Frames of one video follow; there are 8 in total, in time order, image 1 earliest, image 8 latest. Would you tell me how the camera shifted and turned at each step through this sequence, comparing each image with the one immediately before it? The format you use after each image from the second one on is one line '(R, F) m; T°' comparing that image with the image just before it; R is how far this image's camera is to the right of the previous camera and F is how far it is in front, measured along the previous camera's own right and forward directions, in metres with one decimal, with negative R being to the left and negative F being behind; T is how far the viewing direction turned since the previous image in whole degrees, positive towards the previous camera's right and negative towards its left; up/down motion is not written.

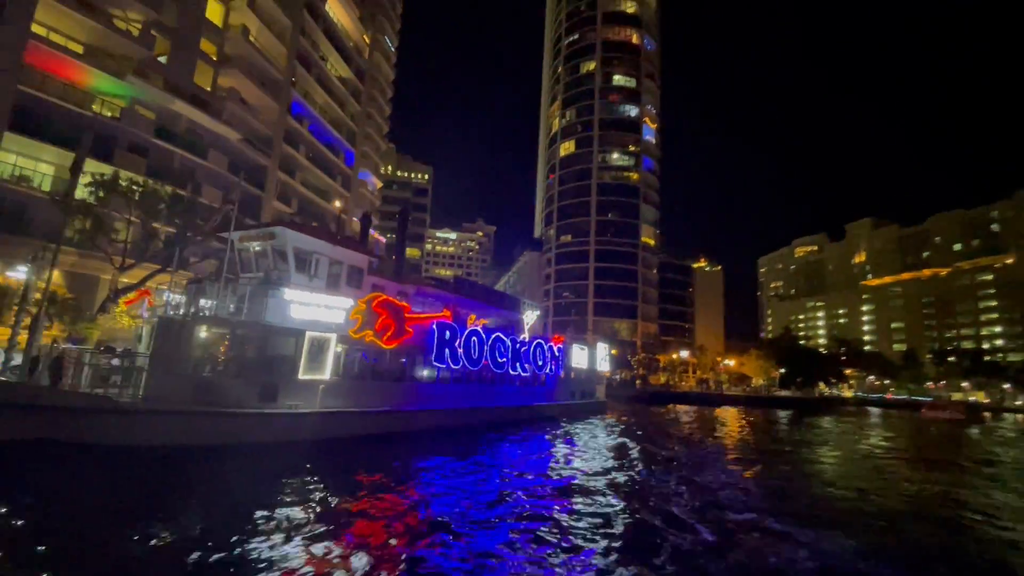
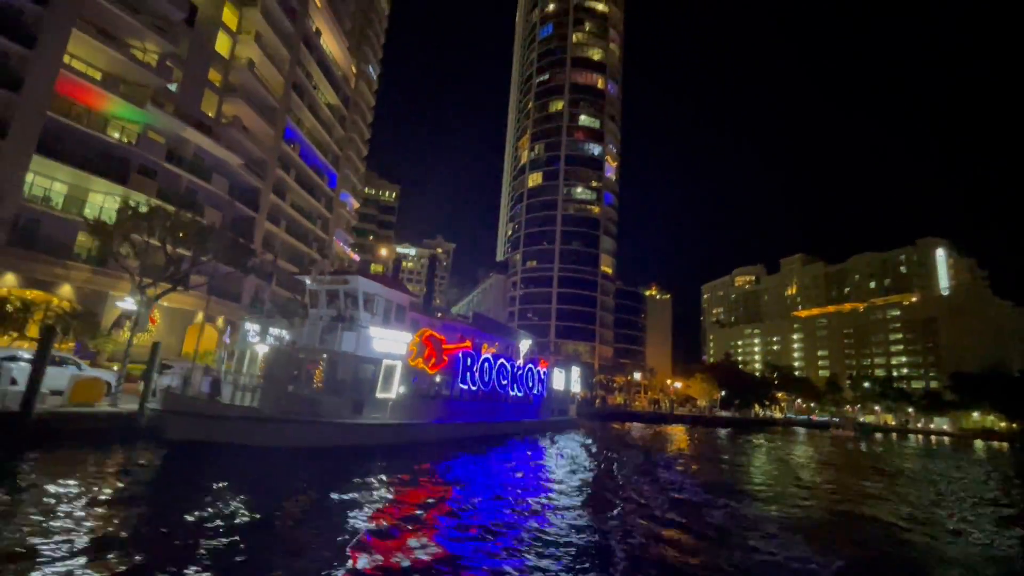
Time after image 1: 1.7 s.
(-2.6, -4.2) m; +6°
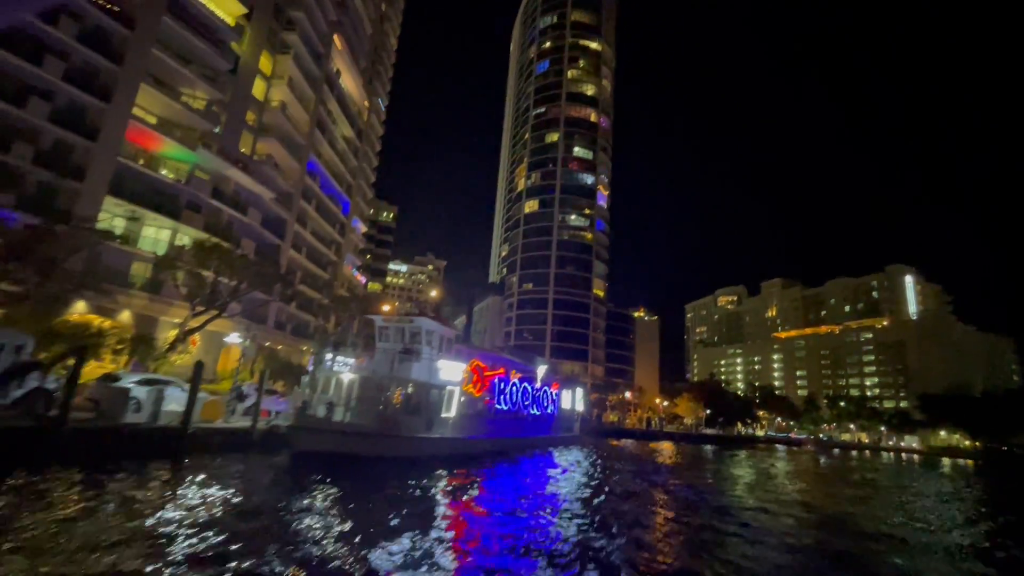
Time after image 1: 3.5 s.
(-2.3, -4.3) m; +2°
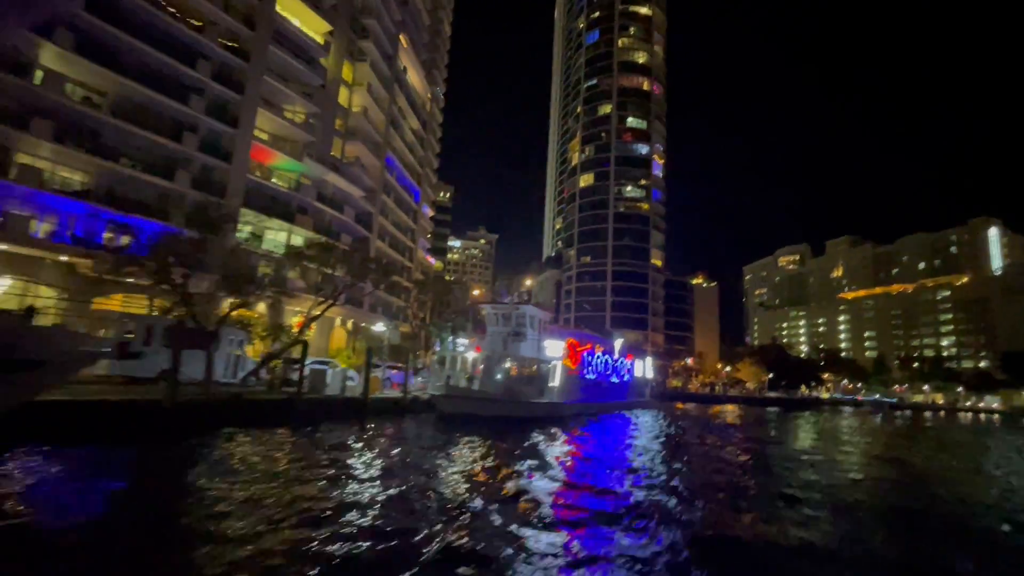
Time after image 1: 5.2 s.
(-2.1, -4.3) m; -6°
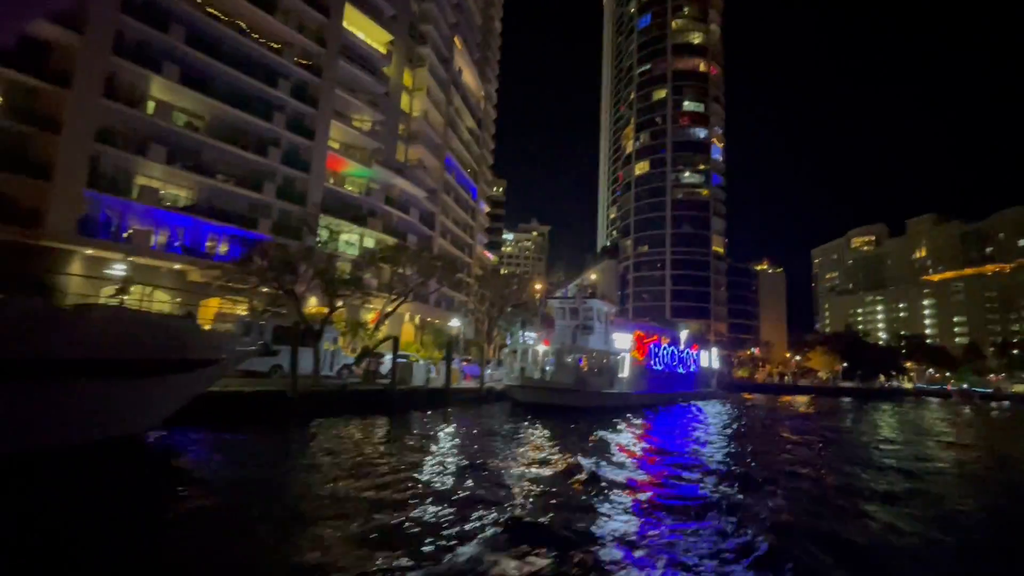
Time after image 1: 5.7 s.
(-0.8, -1.2) m; -6°
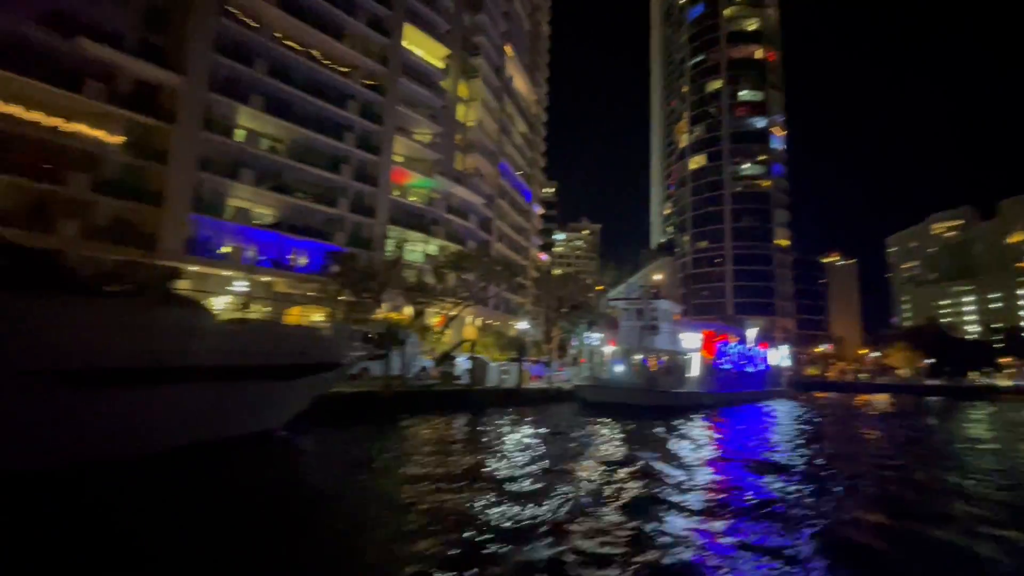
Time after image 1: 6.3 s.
(-0.8, -1.1) m; -6°
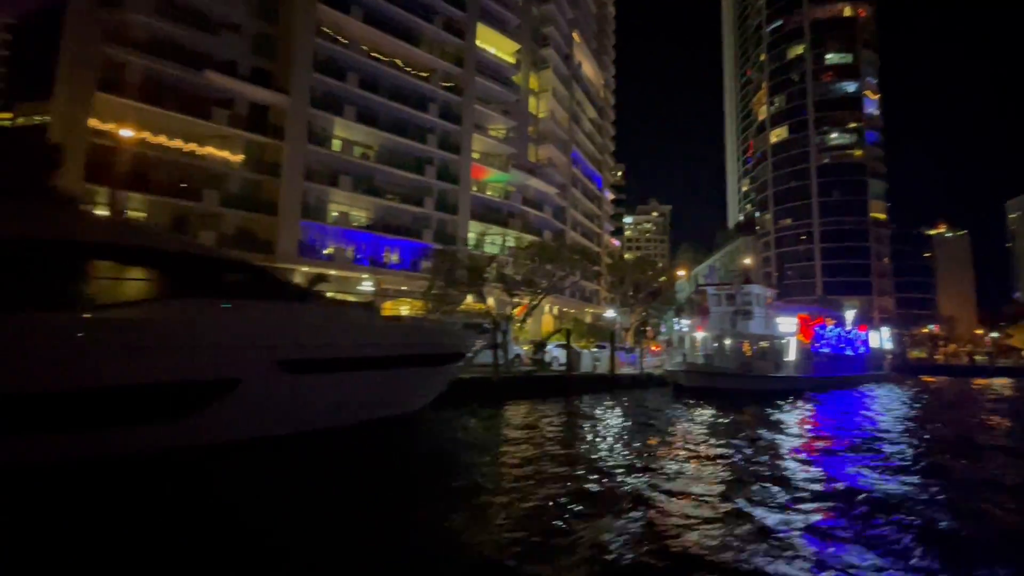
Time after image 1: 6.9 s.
(-1.3, -1.3) m; -8°
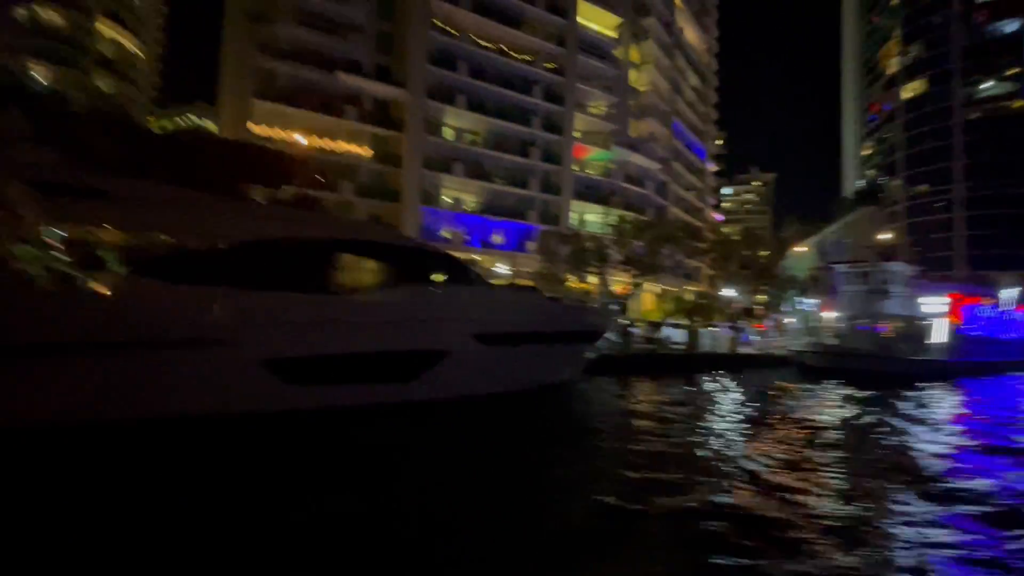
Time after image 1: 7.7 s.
(-1.9, -1.5) m; -10°
